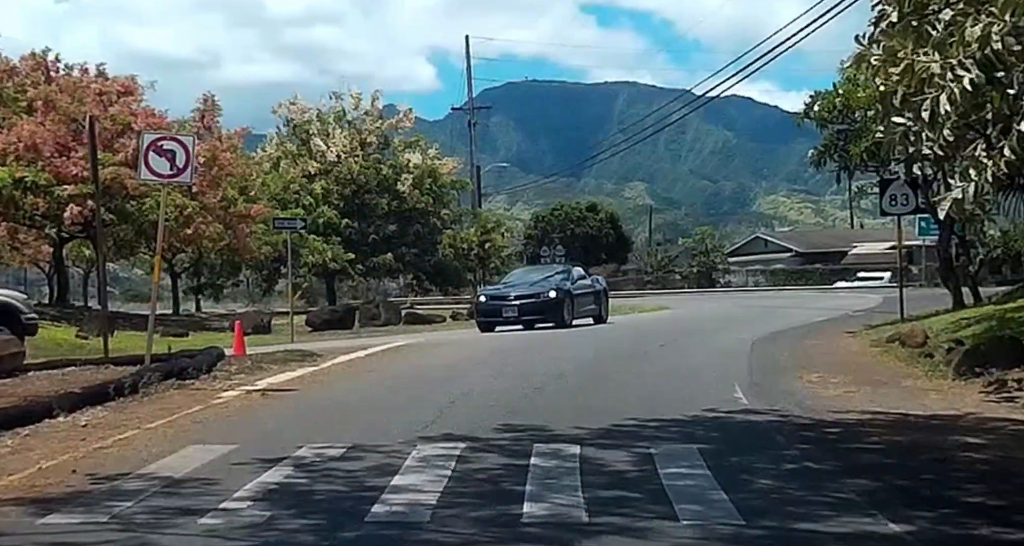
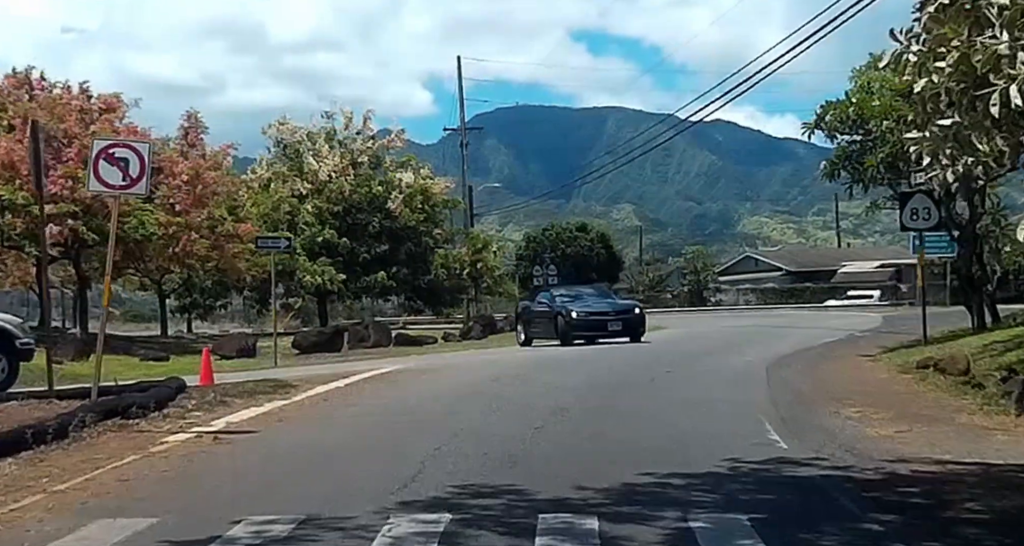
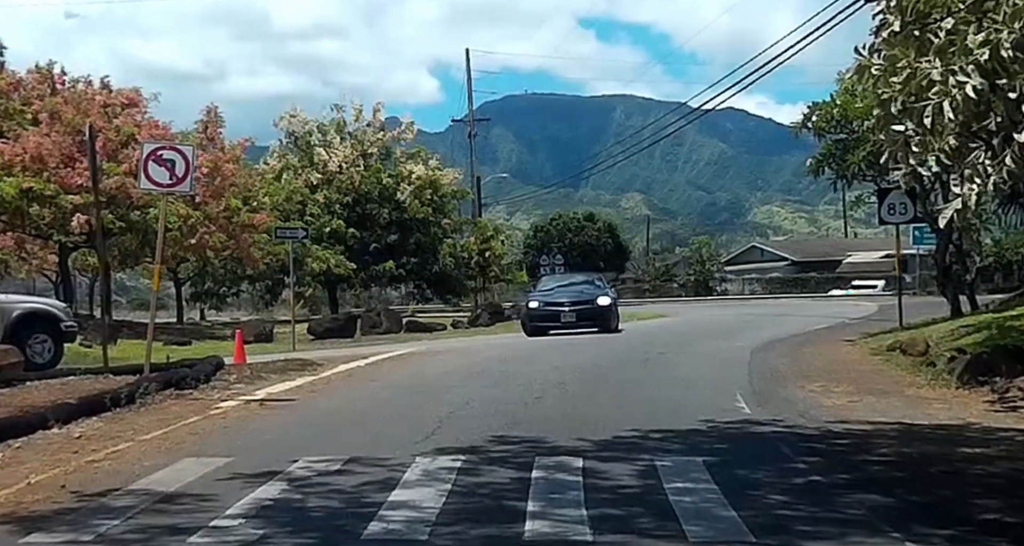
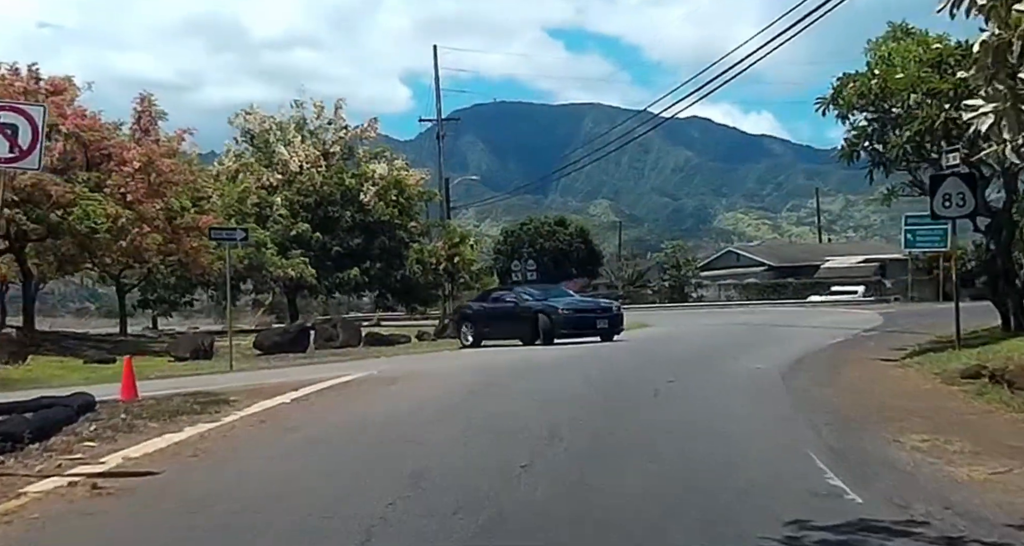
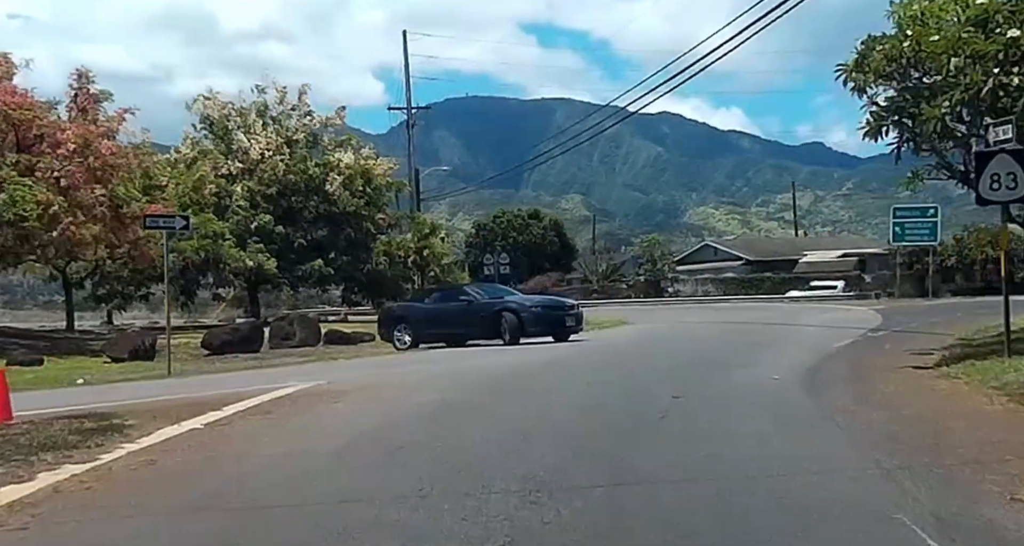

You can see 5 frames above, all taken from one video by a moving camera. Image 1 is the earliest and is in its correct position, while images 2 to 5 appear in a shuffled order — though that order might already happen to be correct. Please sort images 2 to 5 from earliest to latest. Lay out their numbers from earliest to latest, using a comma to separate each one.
3, 2, 4, 5
